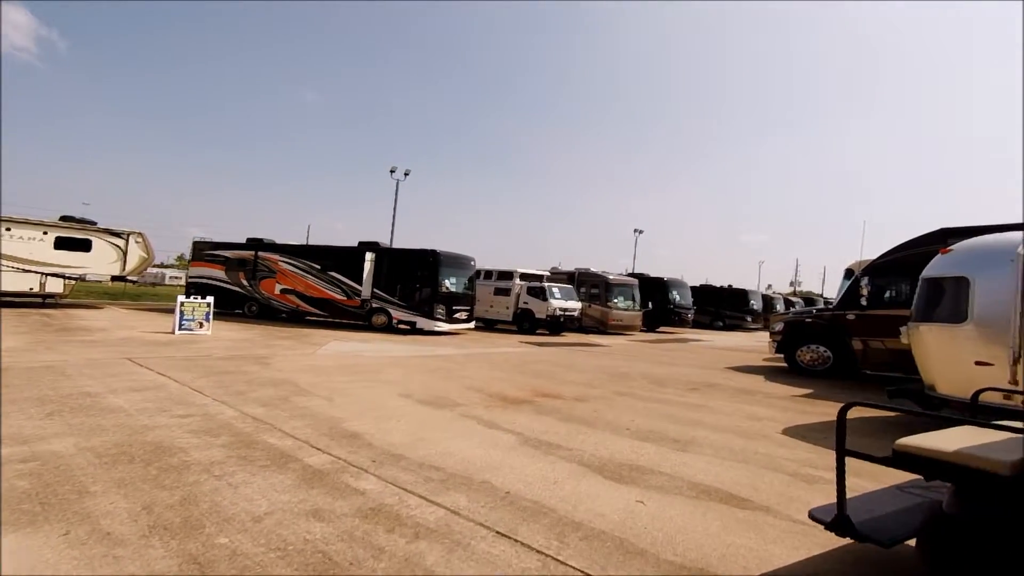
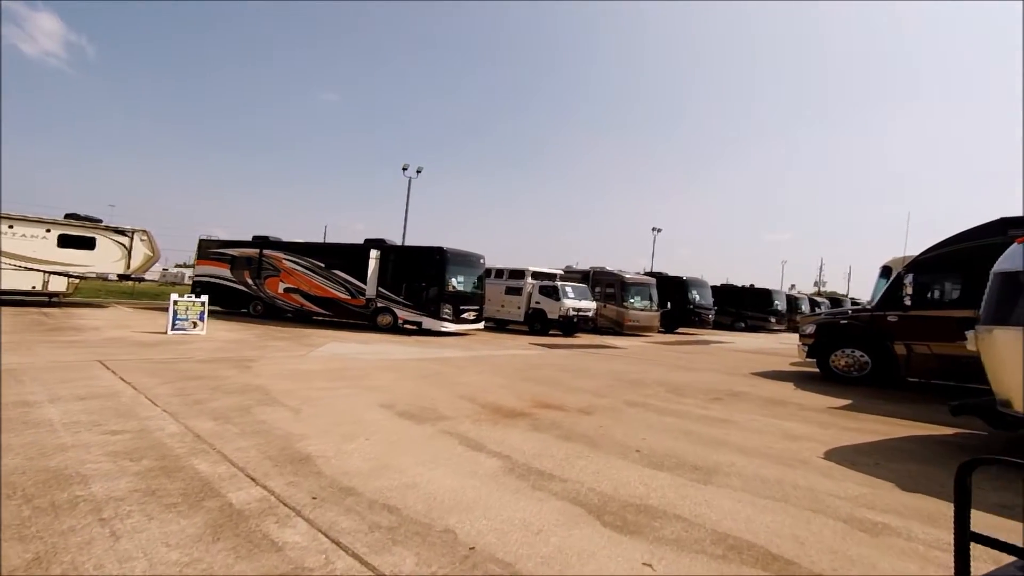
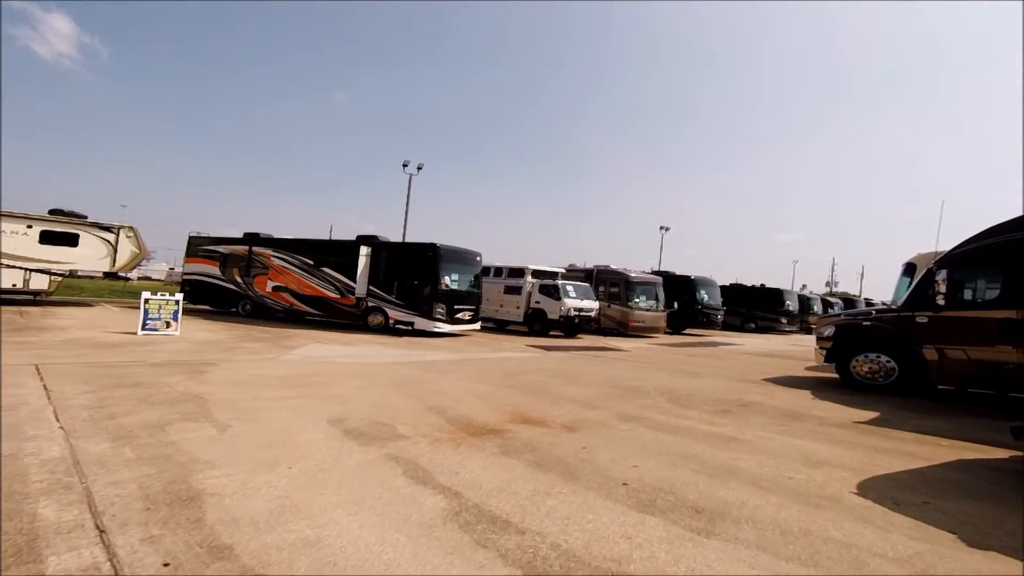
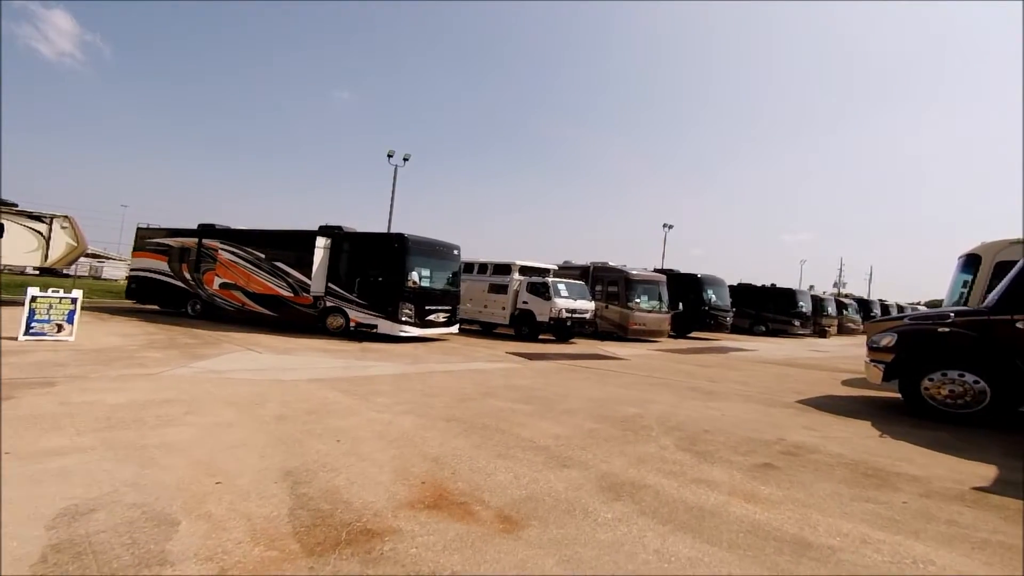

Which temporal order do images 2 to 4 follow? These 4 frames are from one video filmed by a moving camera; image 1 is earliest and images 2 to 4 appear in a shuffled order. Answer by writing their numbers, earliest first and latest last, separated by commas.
2, 3, 4
